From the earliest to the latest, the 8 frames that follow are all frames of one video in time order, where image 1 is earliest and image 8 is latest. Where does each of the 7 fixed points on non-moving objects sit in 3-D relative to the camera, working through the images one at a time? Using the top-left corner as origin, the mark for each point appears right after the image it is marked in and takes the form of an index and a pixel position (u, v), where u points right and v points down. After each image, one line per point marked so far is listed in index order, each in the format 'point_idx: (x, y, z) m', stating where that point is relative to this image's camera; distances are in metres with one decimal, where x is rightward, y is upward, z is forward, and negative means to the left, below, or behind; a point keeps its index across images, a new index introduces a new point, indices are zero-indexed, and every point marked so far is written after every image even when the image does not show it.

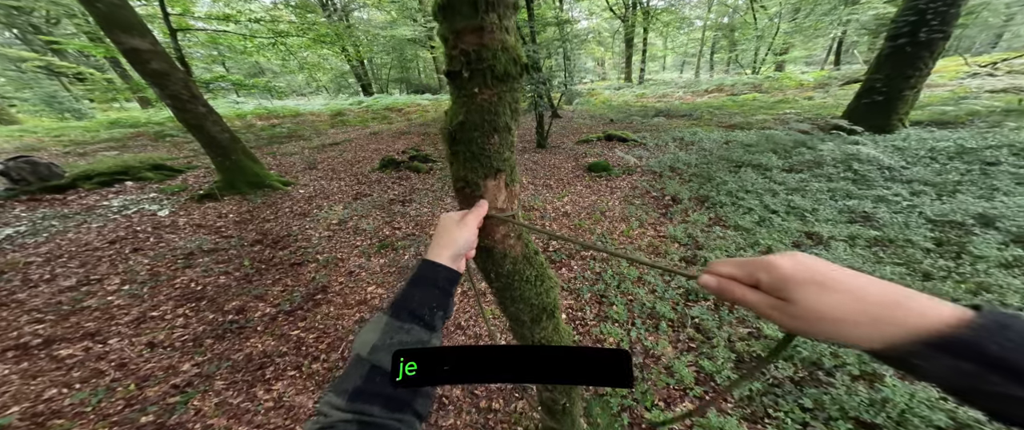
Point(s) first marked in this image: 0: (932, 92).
0: (+20.5, +6.0, +14.0) m
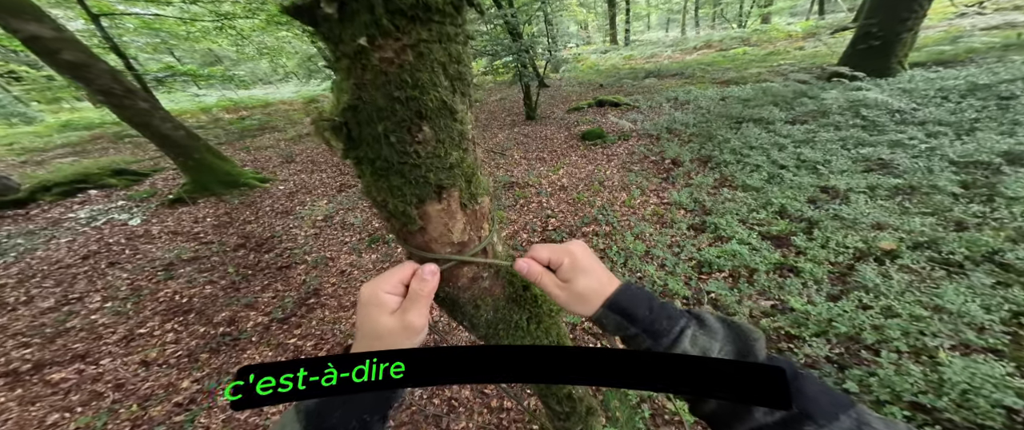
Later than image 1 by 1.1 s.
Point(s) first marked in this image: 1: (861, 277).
0: (+19.6, +8.7, +13.5) m
1: (+4.3, -0.8, +3.5) m
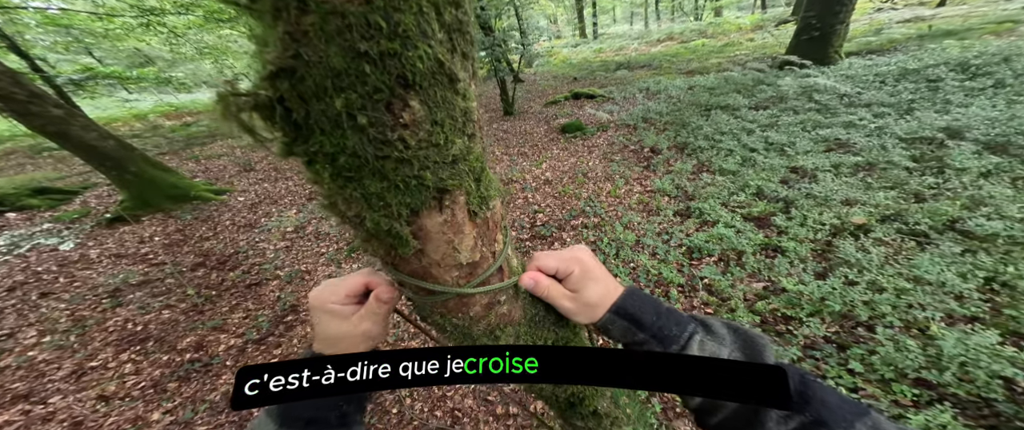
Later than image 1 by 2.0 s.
0: (+18.1, +10.0, +14.8) m
1: (+4.3, -0.5, +3.7) m
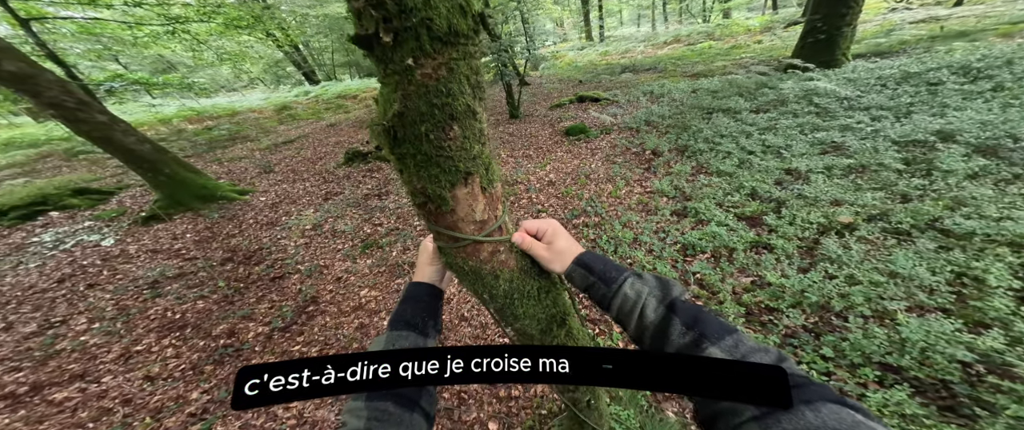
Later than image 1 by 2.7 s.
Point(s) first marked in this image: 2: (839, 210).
0: (+18.4, +9.9, +14.8) m
1: (+4.3, -0.5, +3.9) m
2: (+5.2, +0.1, +4.5) m
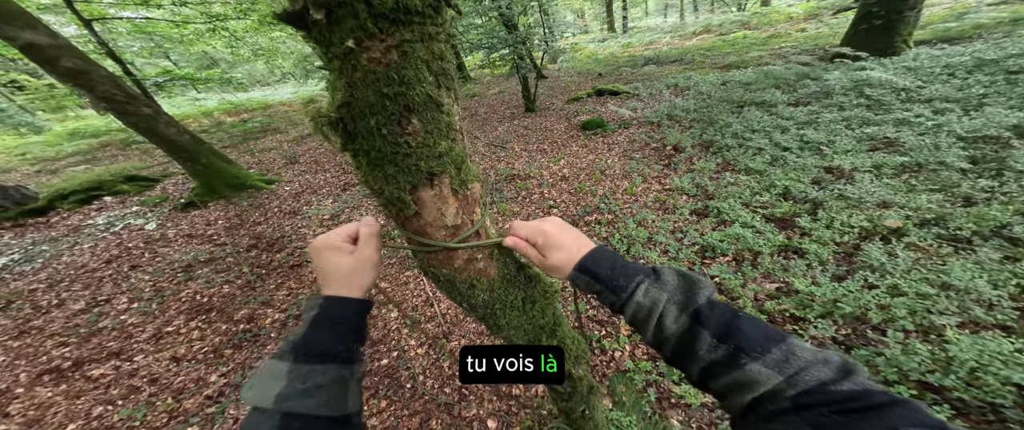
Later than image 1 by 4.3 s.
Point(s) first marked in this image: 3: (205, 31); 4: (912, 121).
0: (+19.4, +9.6, +13.2) m
1: (+4.4, -0.5, +3.5) m
2: (+5.3, 0.0, +4.0) m
3: (-12.0, +7.2, +11.0) m
4: (+7.8, +1.8, +5.5) m
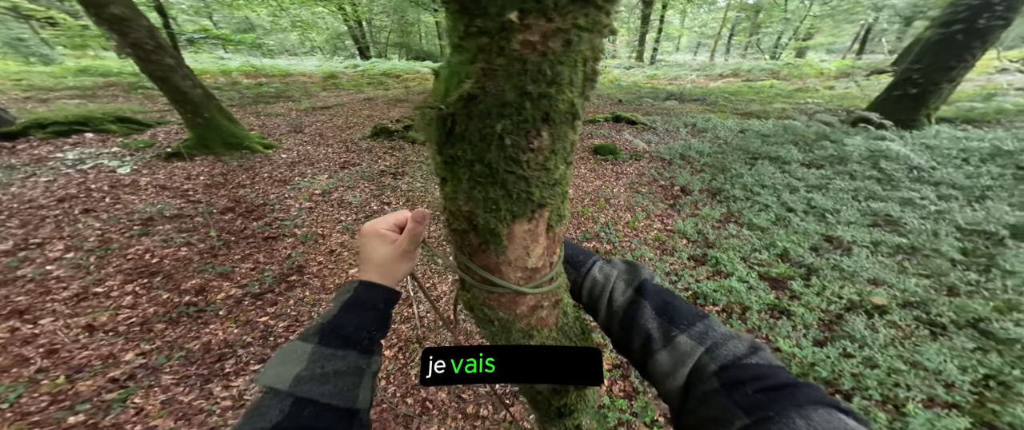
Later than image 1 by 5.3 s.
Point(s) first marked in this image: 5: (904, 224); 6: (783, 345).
0: (+20.8, +5.8, +13.2) m
1: (+4.2, -1.5, +3.5) m
2: (+5.2, -1.1, +4.0) m
3: (-10.6, +8.7, +11.3) m
4: (+7.9, +0.2, +5.5) m
5: (+7.1, -0.2, +5.1) m
6: (+3.2, -1.6, +3.4) m
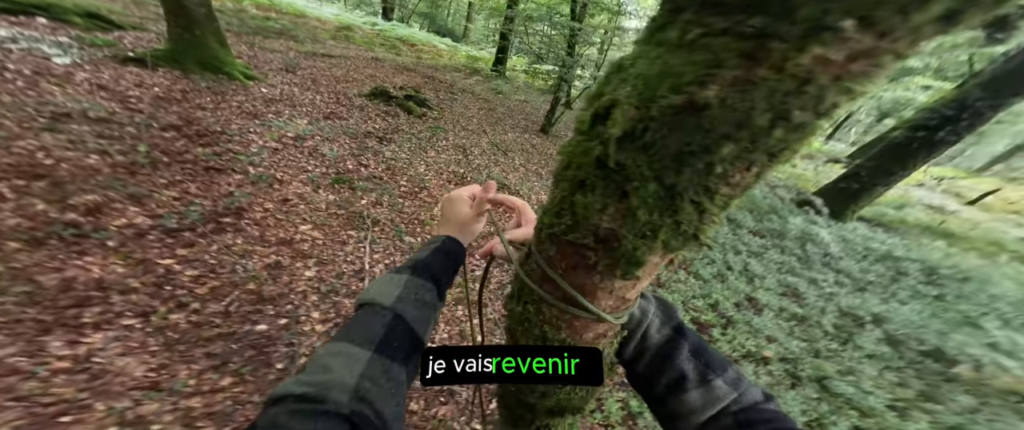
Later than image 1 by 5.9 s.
0: (+20.6, +1.0, +15.6) m
1: (+3.6, -2.6, +4.4) m
2: (+4.6, -2.4, +5.0) m
3: (-9.0, +10.9, +10.8) m
4: (+7.5, -1.7, +6.8) m
5: (+6.6, -1.9, +6.2) m
6: (+2.7, -2.5, +4.2) m
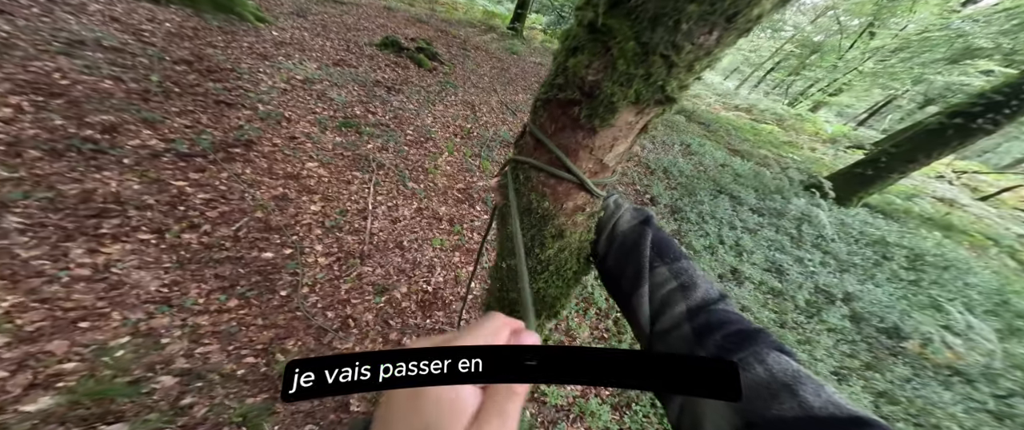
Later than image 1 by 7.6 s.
0: (+21.0, +1.3, +15.1) m
1: (+3.4, -2.1, +4.8) m
2: (+4.5, -1.9, +5.4) m
3: (-7.8, +13.2, +9.8) m
4: (+7.4, -1.3, +7.0) m
5: (+6.5, -1.4, +6.5) m
6: (+2.5, -1.9, +4.7) m
